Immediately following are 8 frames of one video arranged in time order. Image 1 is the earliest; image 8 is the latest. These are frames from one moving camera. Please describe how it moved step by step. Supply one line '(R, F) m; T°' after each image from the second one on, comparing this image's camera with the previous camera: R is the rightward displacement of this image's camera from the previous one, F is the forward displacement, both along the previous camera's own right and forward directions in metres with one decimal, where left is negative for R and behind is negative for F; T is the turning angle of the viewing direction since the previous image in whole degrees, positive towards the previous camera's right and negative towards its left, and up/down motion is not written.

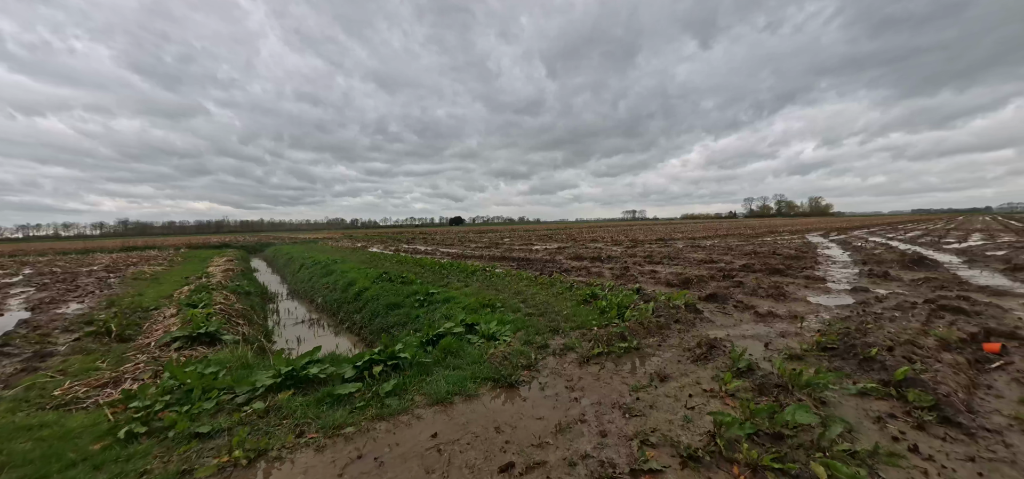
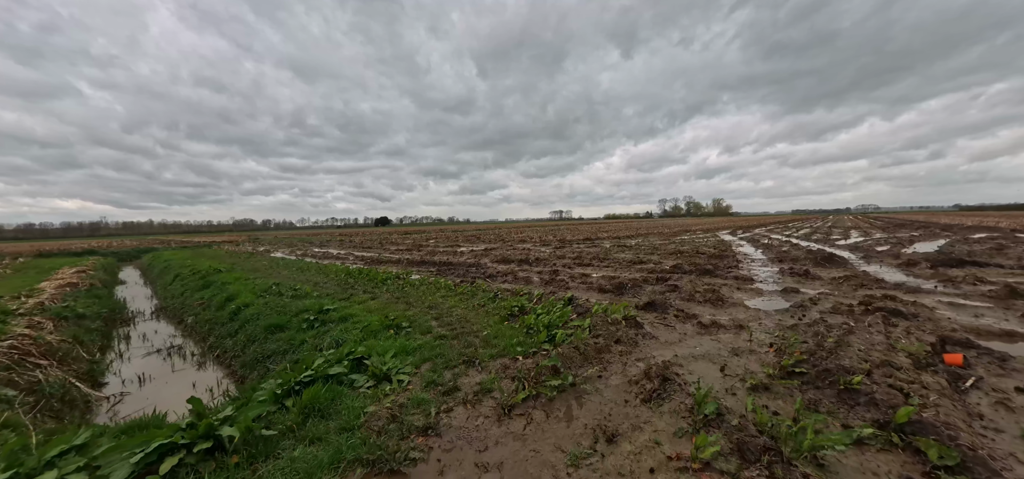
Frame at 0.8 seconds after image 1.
(+0.5, +1.7) m; +12°
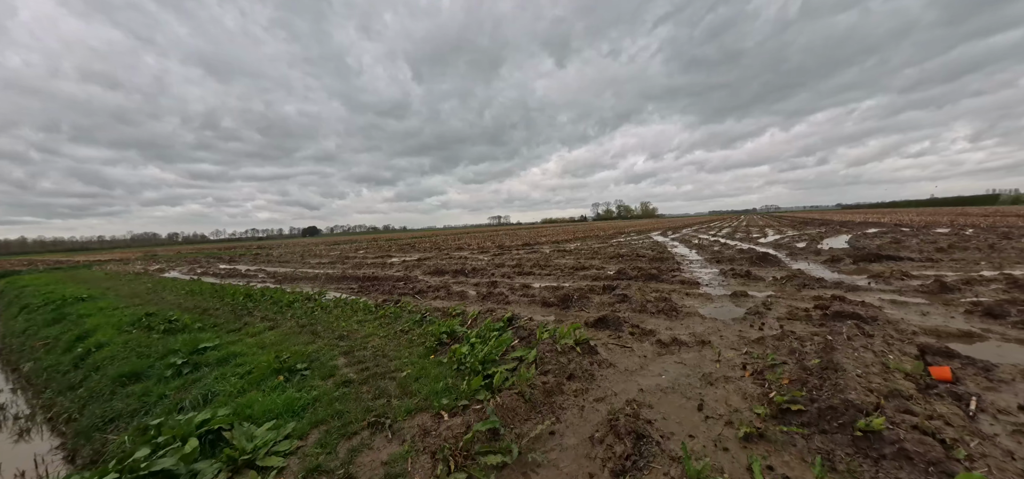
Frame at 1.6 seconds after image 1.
(+0.3, +1.3) m; +10°
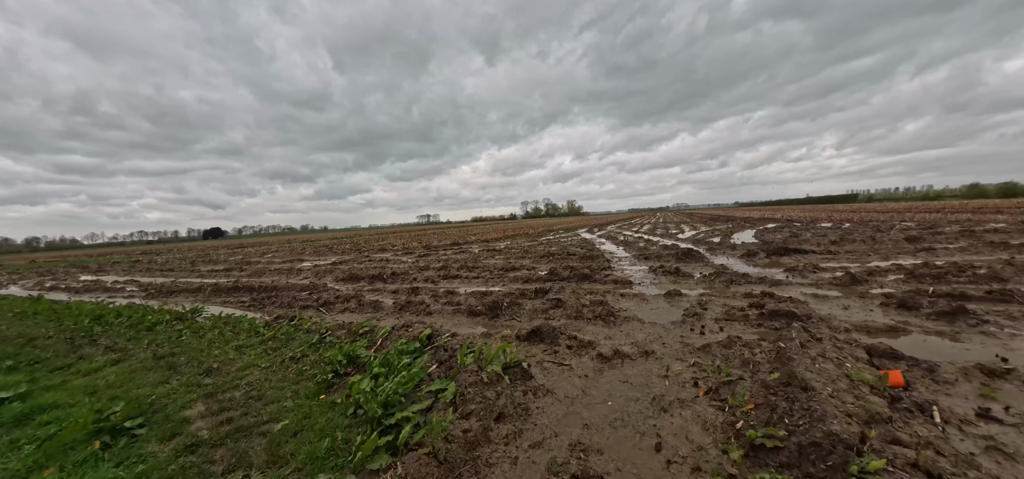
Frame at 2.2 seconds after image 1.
(+0.3, +1.1) m; +12°
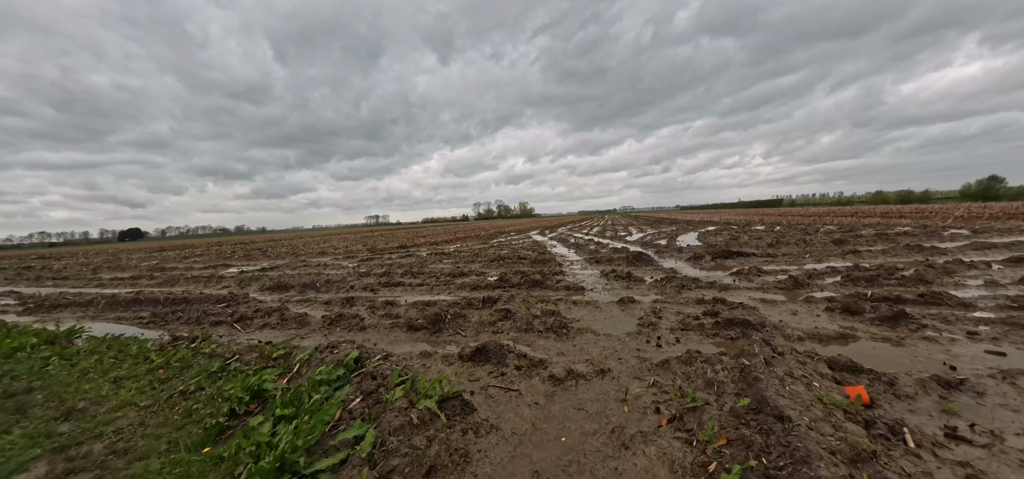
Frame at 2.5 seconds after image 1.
(+0.2, +0.6) m; +8°
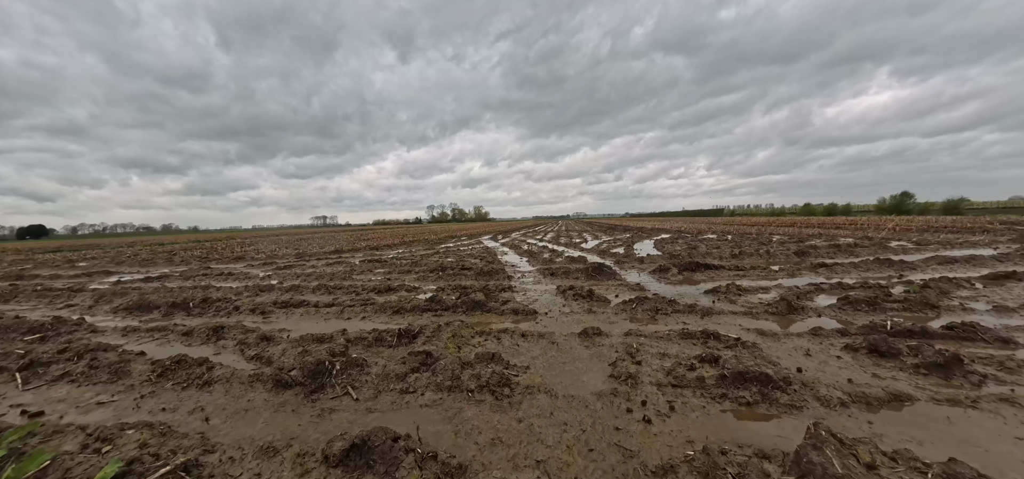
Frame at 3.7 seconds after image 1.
(+0.4, +1.8) m; +7°
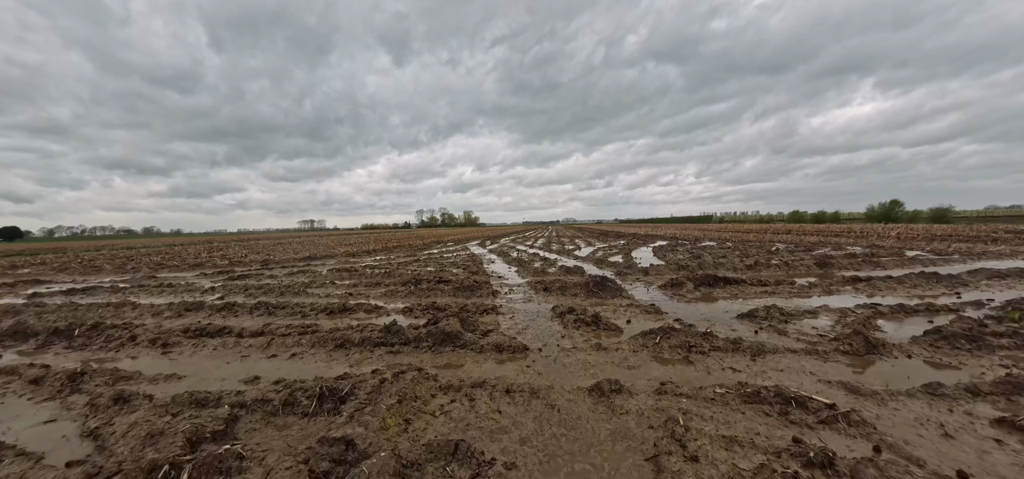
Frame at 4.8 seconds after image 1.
(+0.1, +1.6) m; +2°
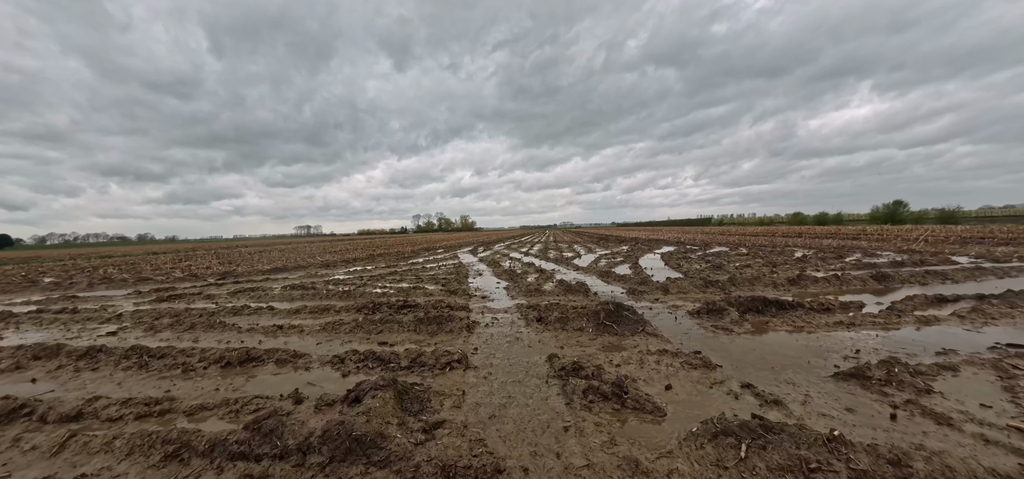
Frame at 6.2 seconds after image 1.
(+0.3, +2.1) m; 0°
